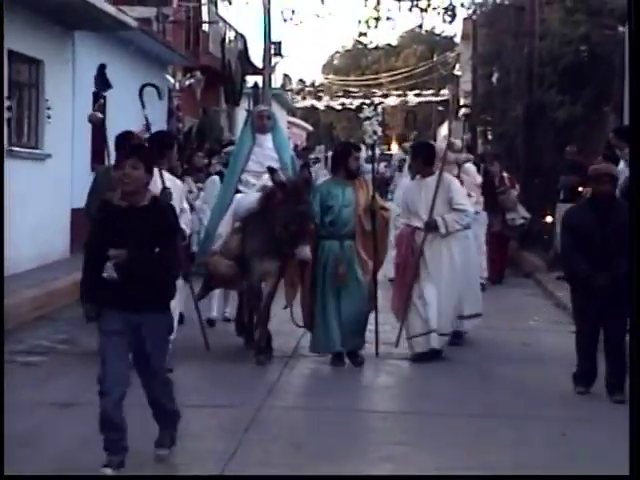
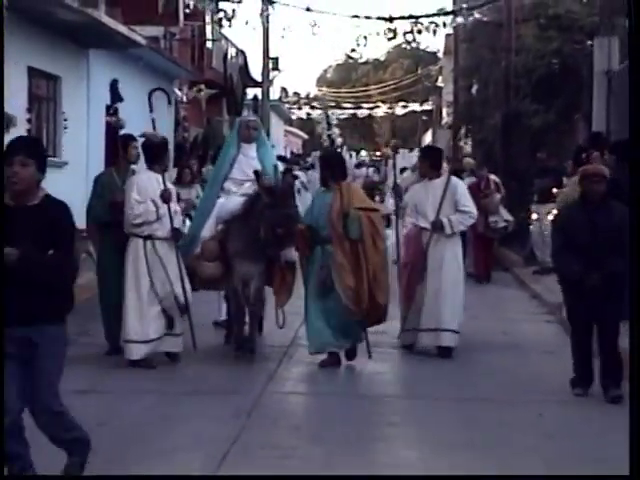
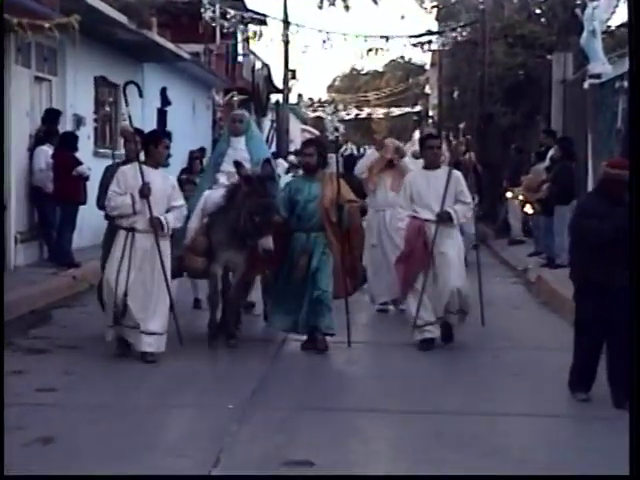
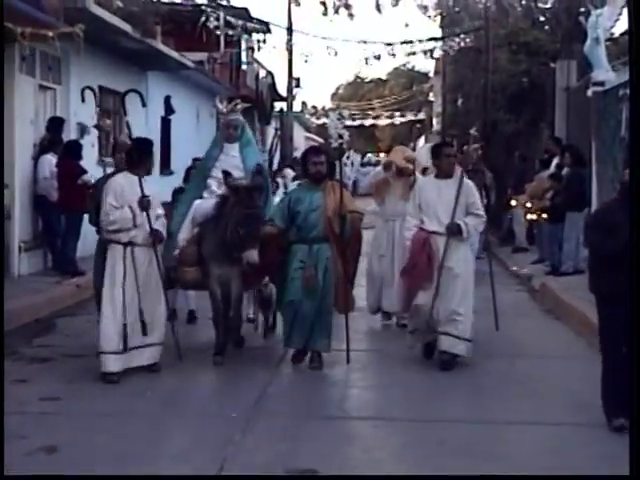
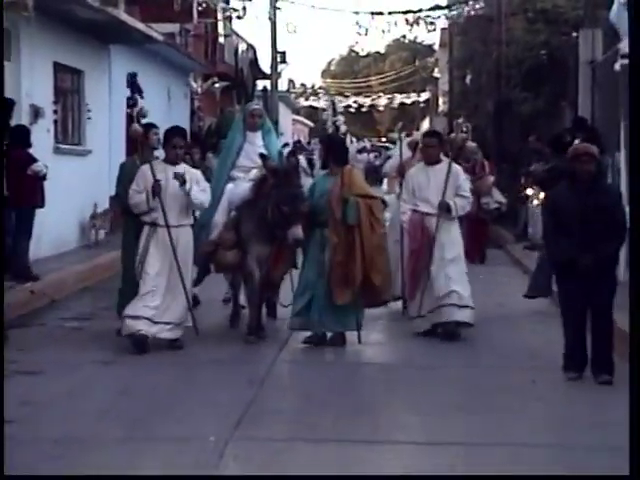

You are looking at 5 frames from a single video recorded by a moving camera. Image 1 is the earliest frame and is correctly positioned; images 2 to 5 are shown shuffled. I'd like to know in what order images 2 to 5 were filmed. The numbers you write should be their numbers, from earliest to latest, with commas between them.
2, 5, 3, 4
